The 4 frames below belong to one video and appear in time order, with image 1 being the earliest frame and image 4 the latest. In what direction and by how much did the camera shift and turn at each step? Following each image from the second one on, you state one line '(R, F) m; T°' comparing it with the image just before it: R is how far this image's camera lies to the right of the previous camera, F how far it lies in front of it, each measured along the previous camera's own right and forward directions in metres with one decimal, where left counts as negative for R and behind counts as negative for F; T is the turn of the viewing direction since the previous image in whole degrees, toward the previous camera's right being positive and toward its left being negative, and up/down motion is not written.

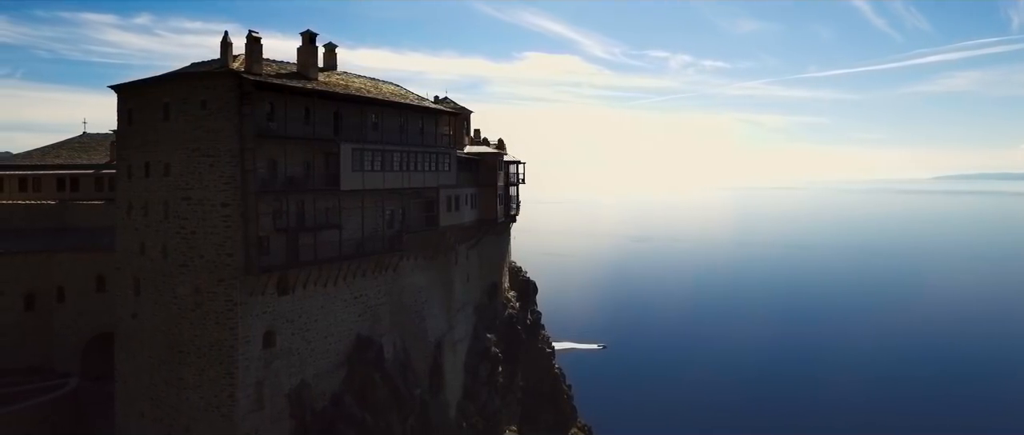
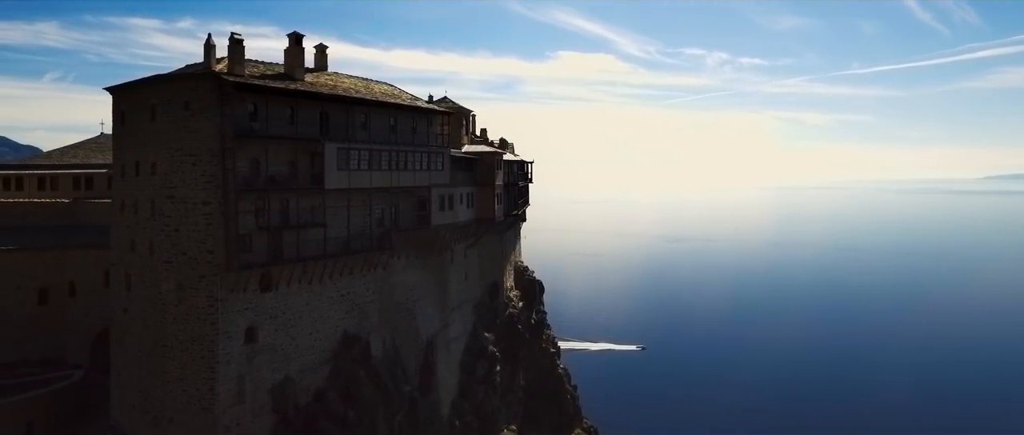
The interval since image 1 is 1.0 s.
(+2.4, +0.1) m; -3°
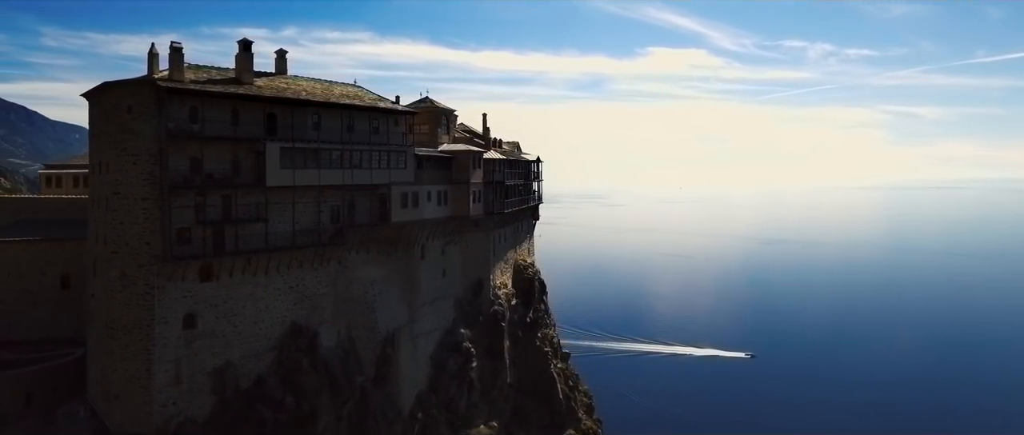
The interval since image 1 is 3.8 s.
(+7.8, +0.5) m; -9°
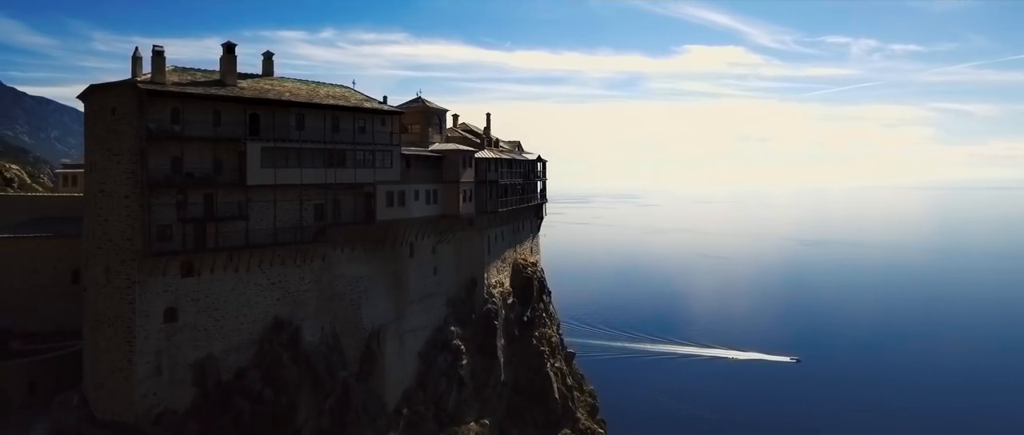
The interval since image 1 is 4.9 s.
(+3.1, 0.0) m; -4°
